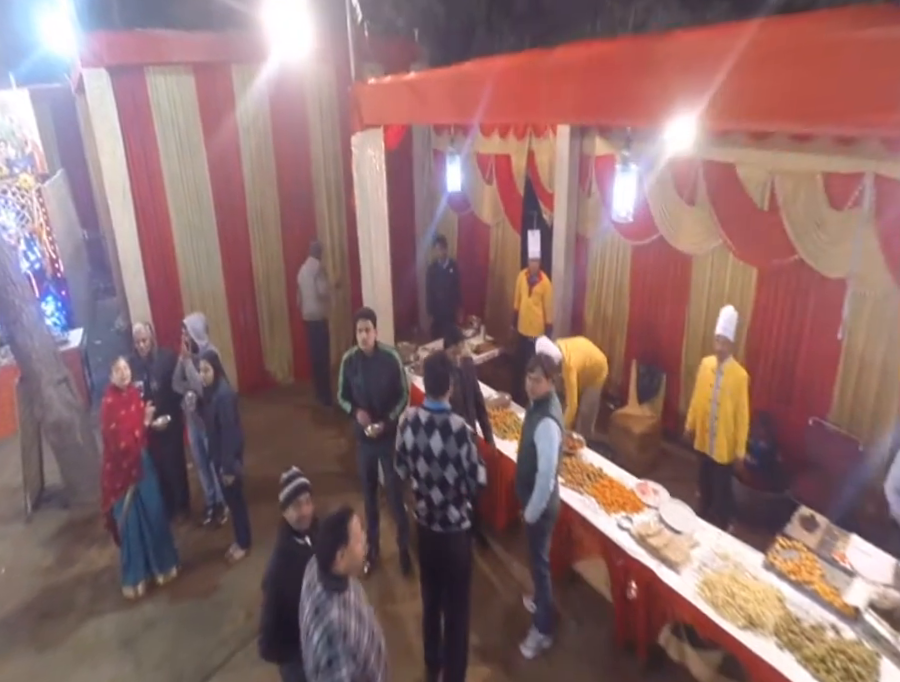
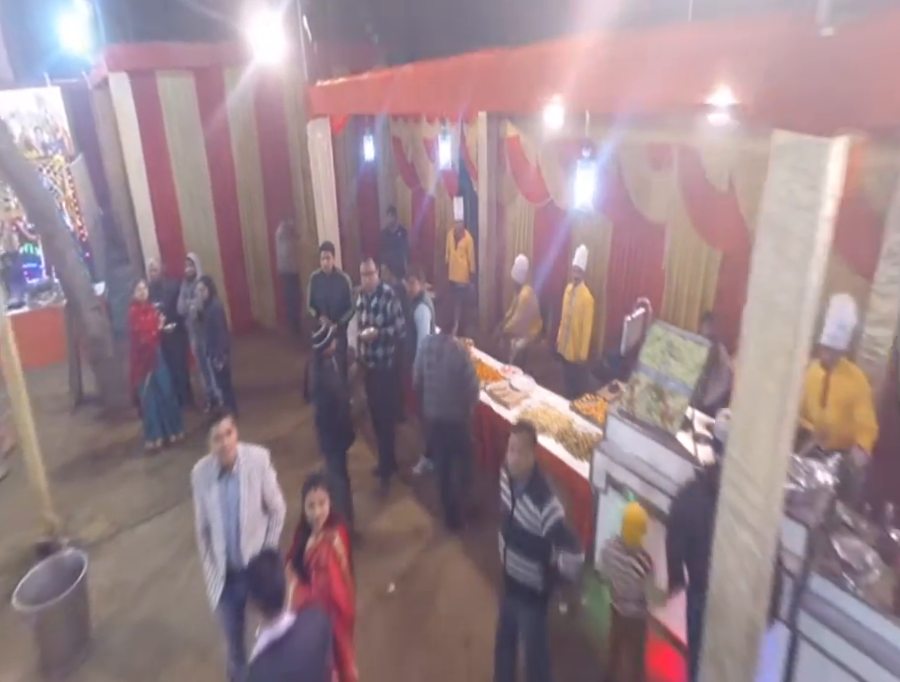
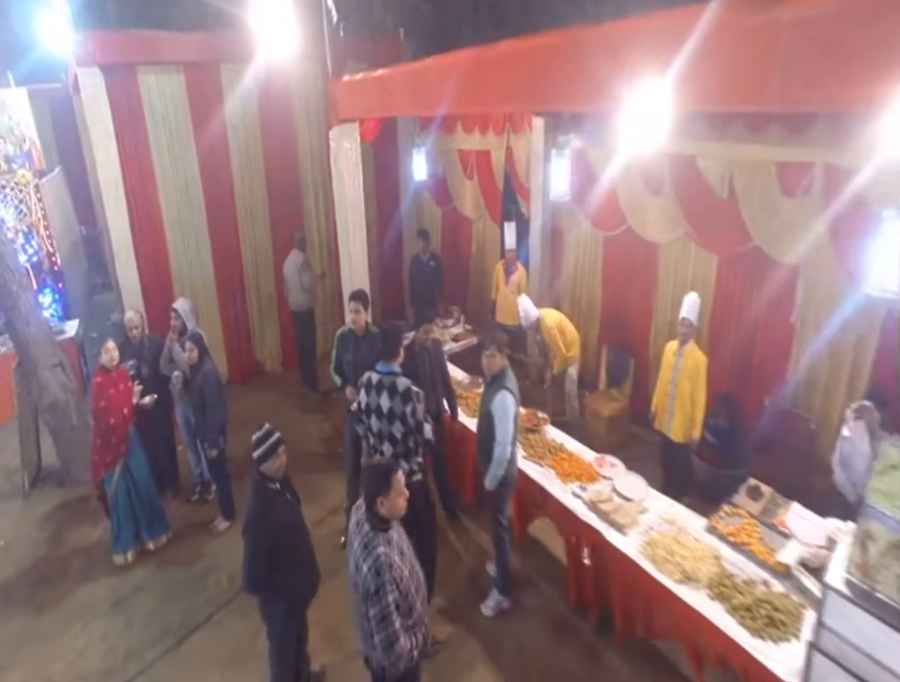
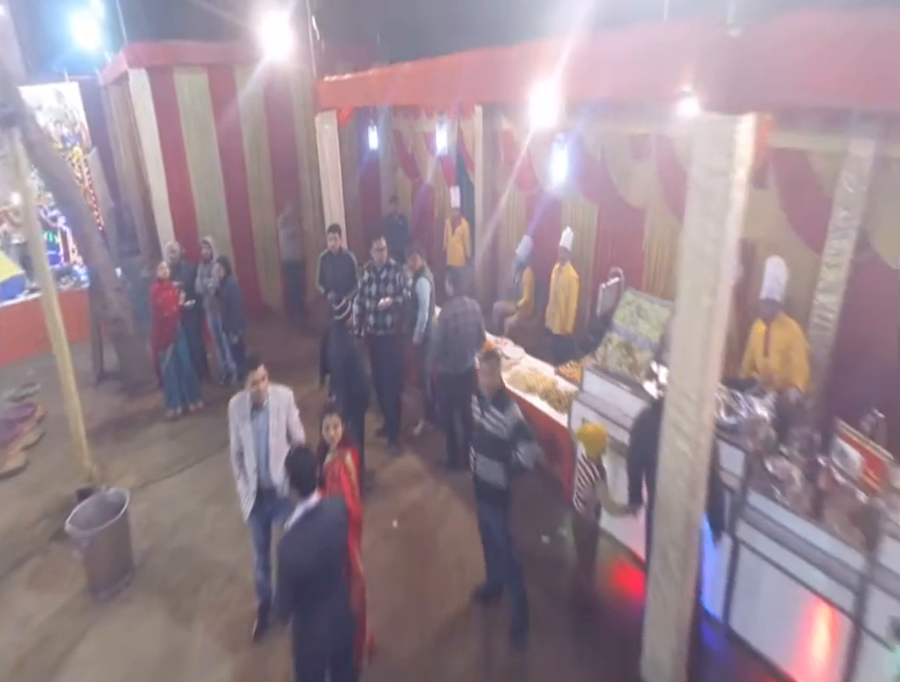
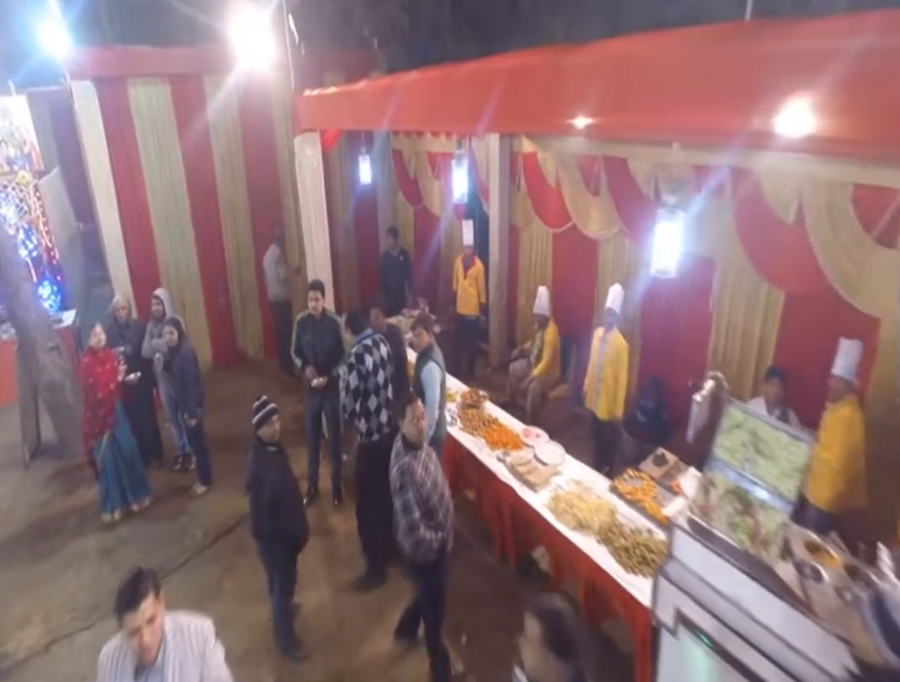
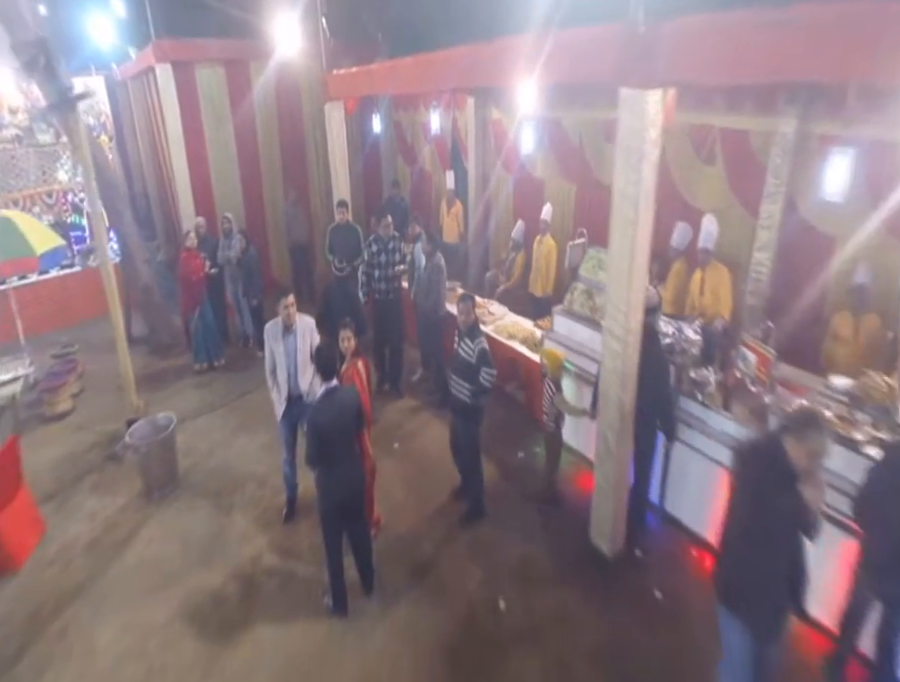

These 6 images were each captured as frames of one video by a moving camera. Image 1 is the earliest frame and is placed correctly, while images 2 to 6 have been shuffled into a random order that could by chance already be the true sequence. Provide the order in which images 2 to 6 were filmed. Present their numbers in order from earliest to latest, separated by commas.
3, 5, 2, 4, 6
